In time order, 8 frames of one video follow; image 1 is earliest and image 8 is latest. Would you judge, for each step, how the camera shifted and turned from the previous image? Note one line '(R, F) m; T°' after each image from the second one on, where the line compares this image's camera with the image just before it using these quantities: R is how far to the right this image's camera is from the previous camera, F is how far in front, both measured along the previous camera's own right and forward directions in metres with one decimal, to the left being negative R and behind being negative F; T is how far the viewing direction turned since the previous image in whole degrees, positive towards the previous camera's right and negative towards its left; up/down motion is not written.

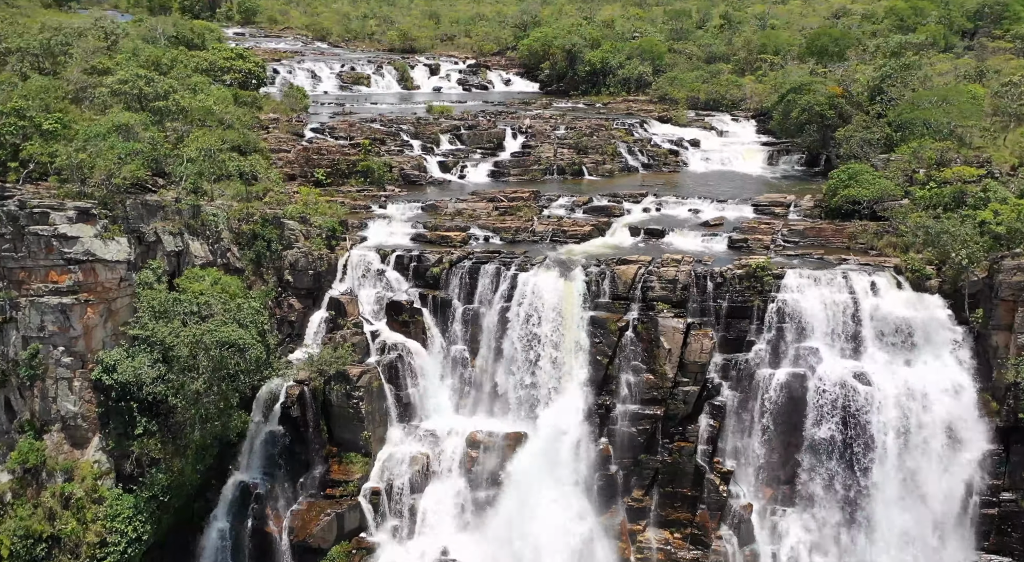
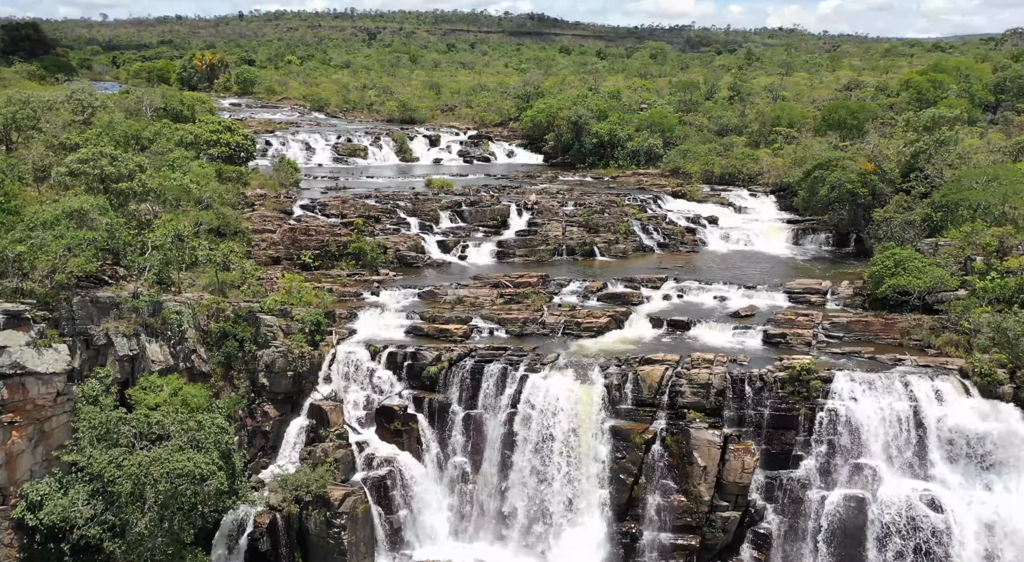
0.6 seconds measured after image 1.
(-0.3, +3.7) m; 0°
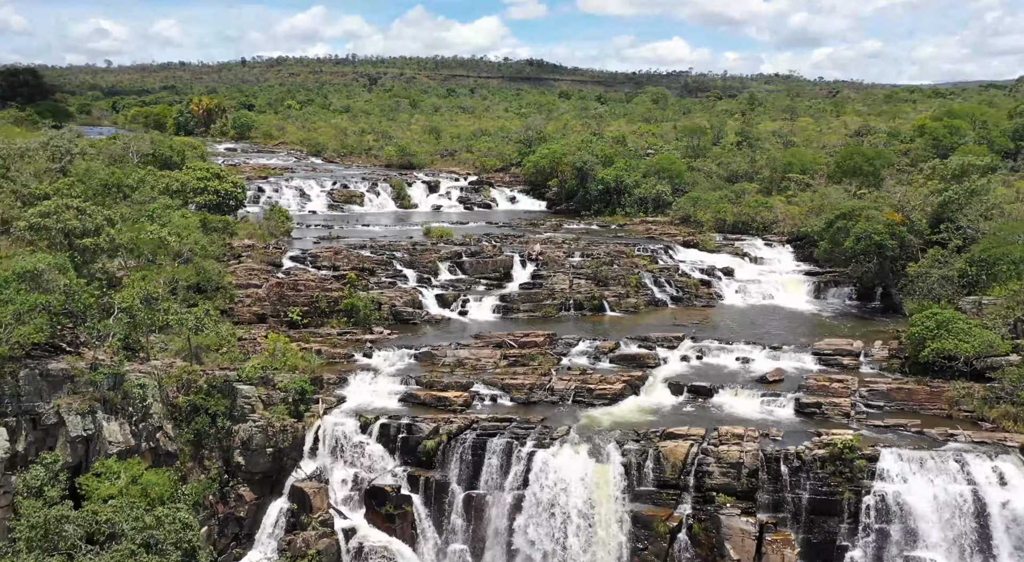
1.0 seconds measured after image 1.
(-0.2, +2.7) m; 0°
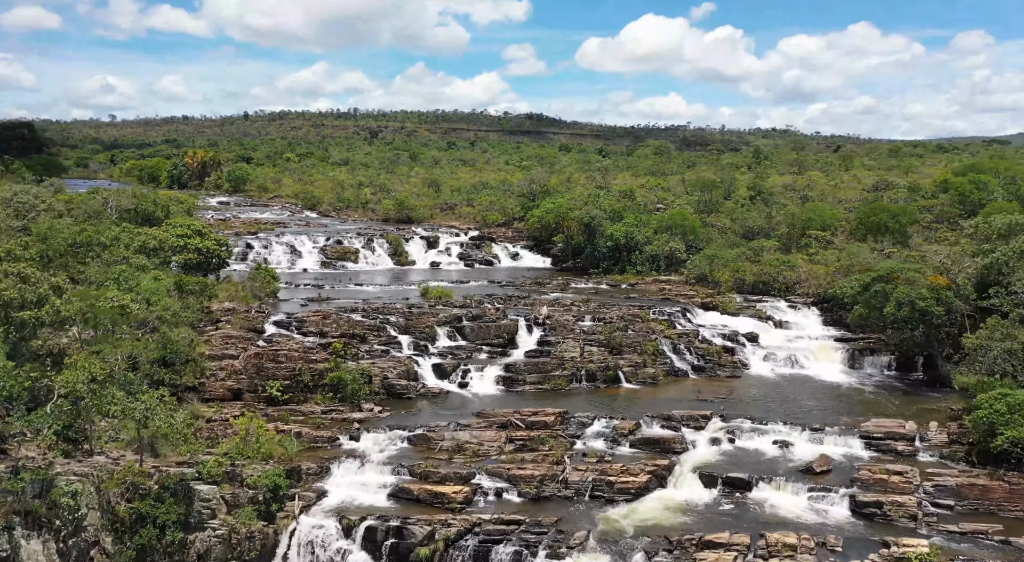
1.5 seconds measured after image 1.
(-0.3, +3.5) m; 0°
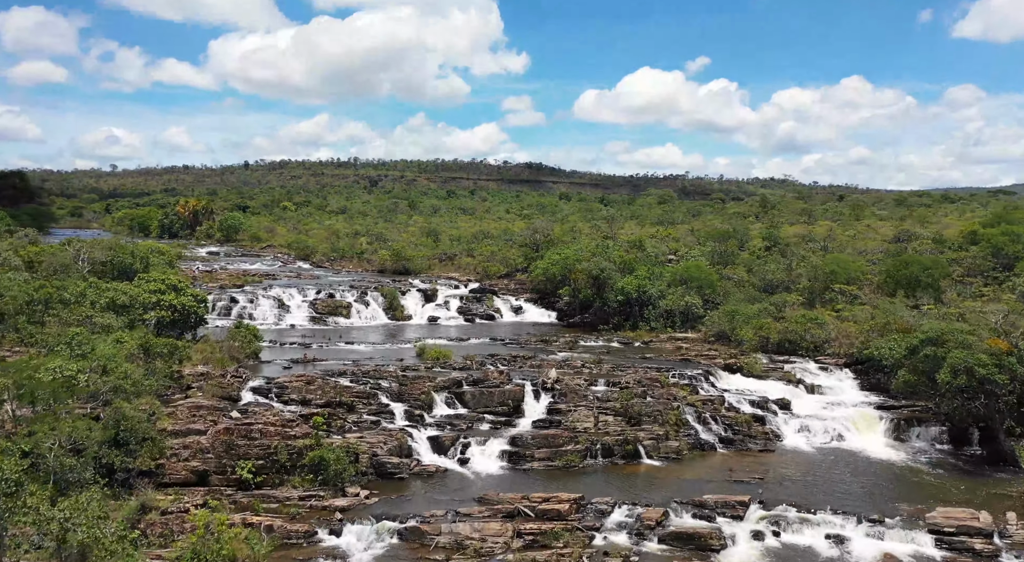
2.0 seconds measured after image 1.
(-0.3, +3.7) m; 0°
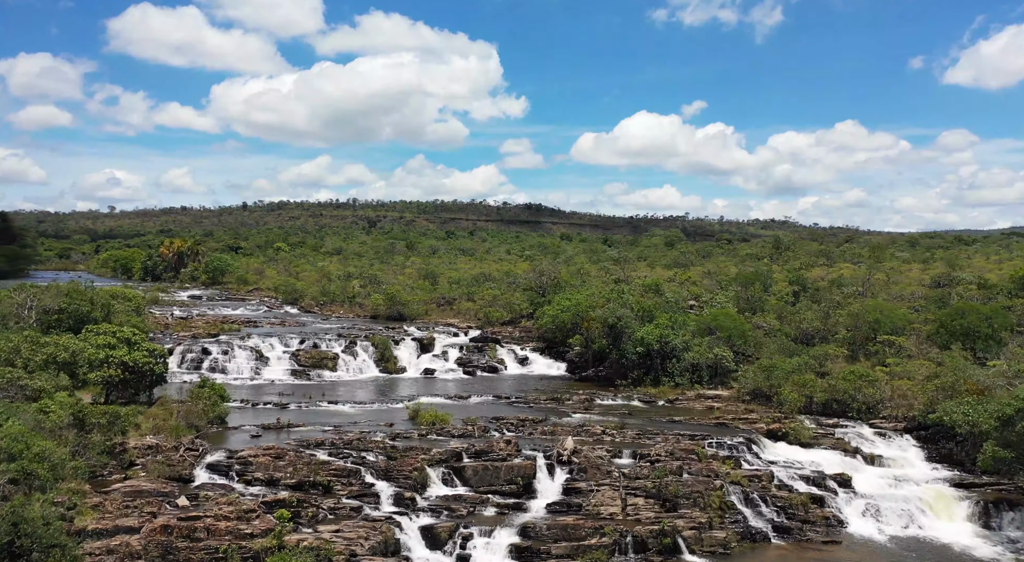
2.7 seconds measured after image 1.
(-0.4, +5.3) m; 0°
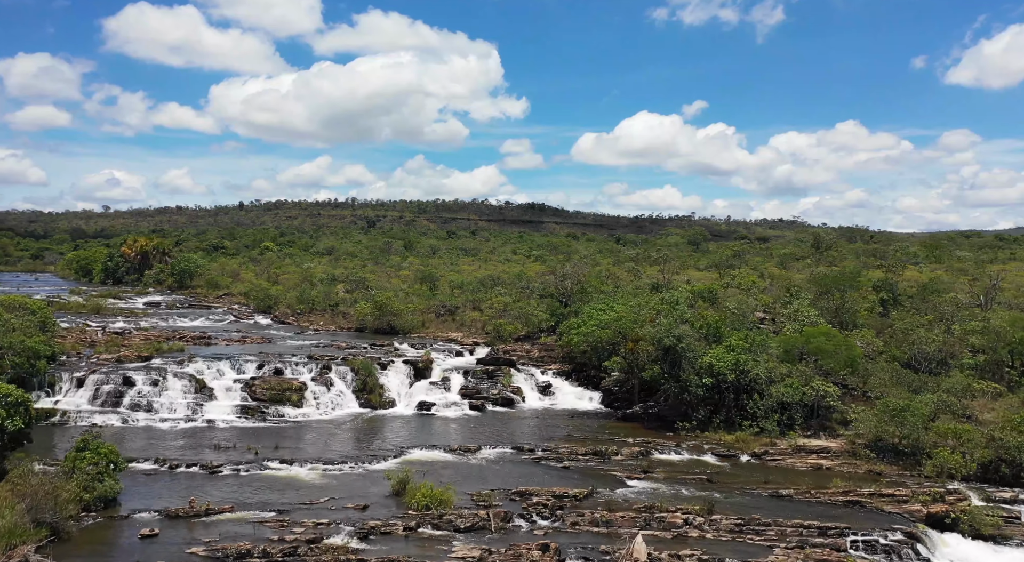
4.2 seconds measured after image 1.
(-1.0, +11.3) m; 0°
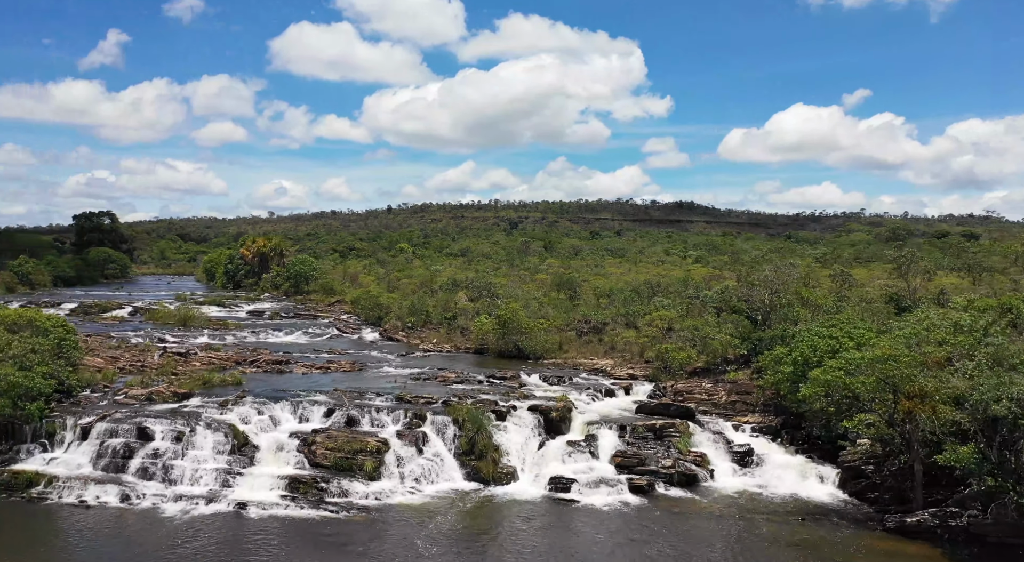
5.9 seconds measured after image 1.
(-1.2, +12.9) m; -10°
